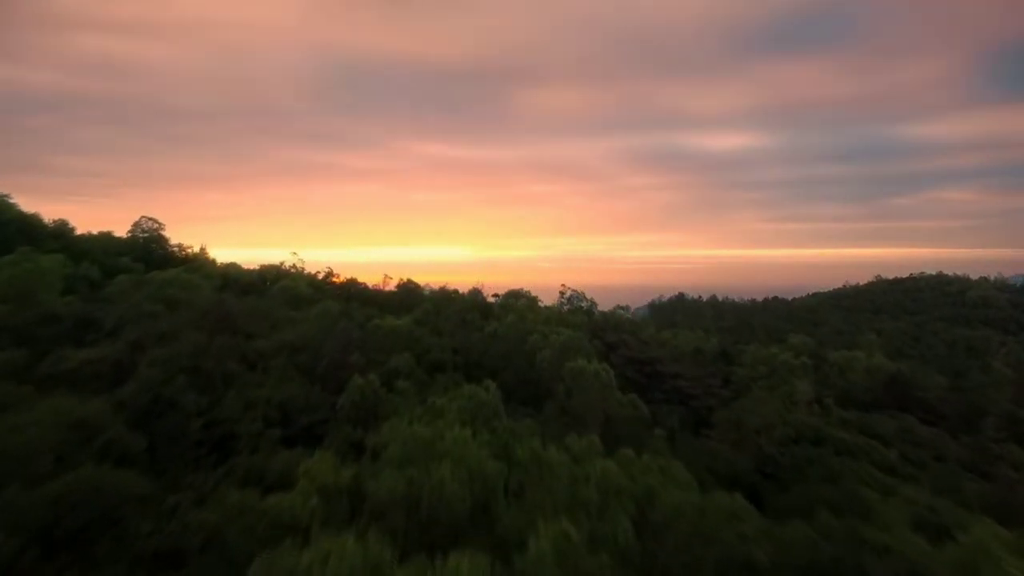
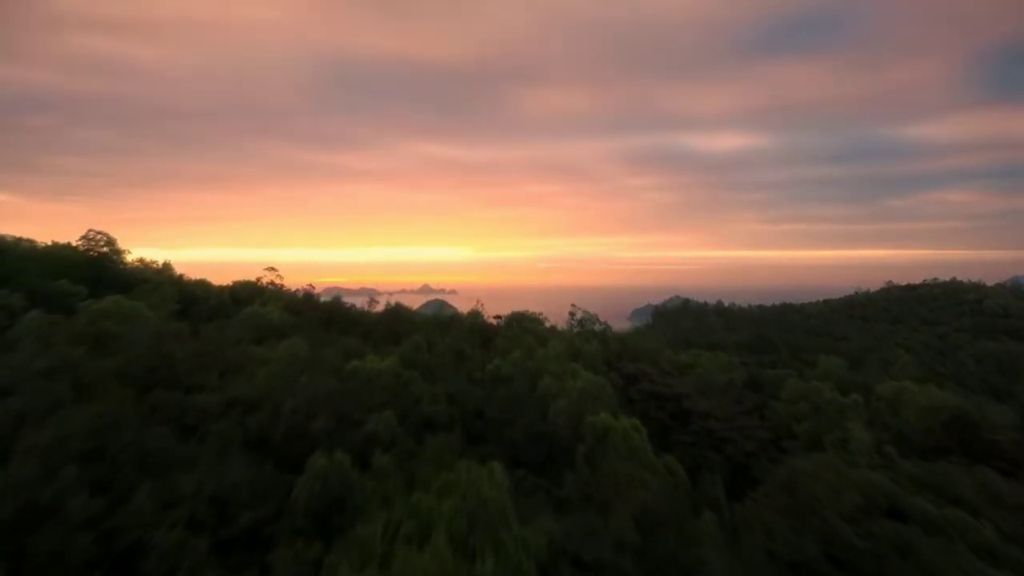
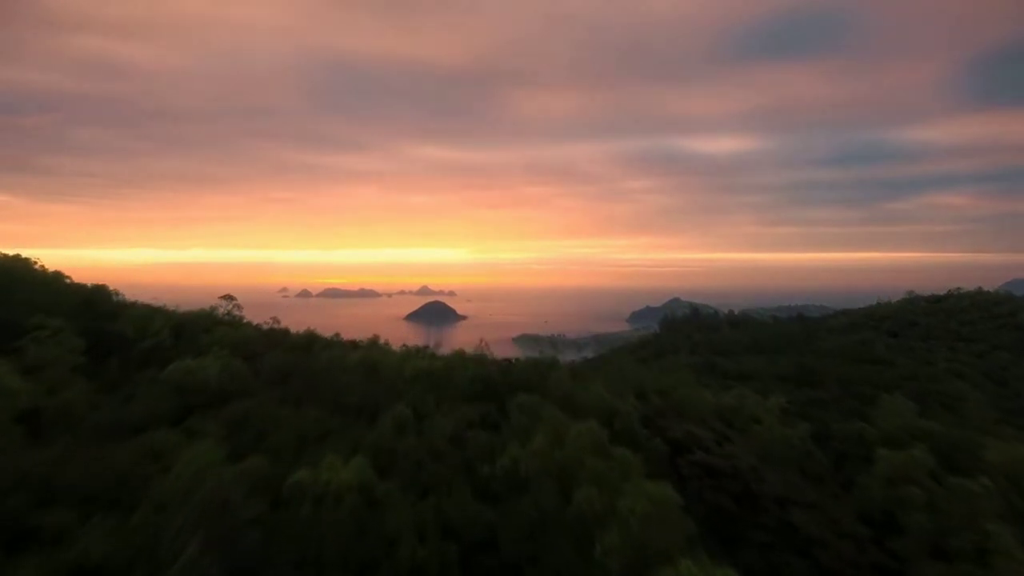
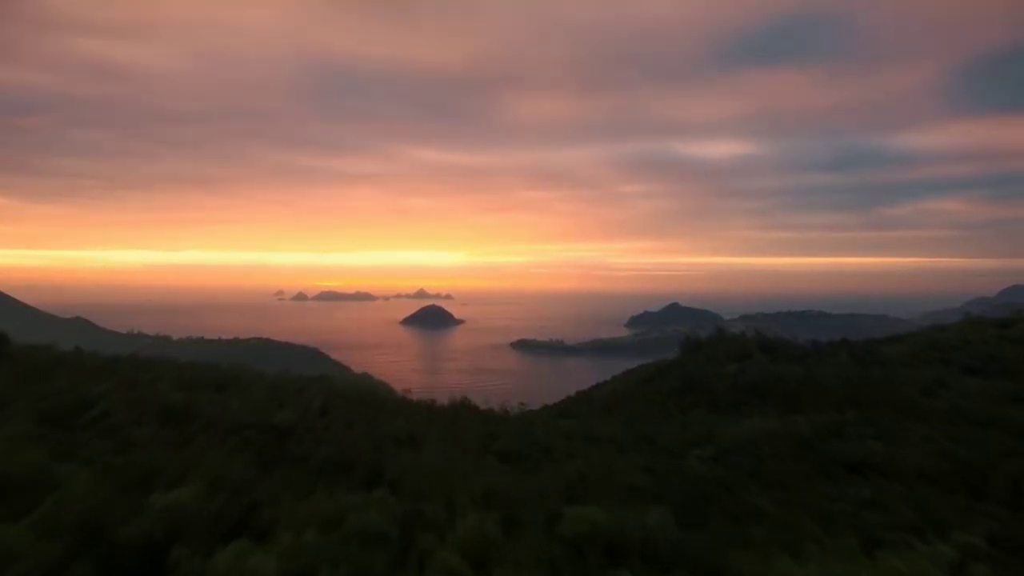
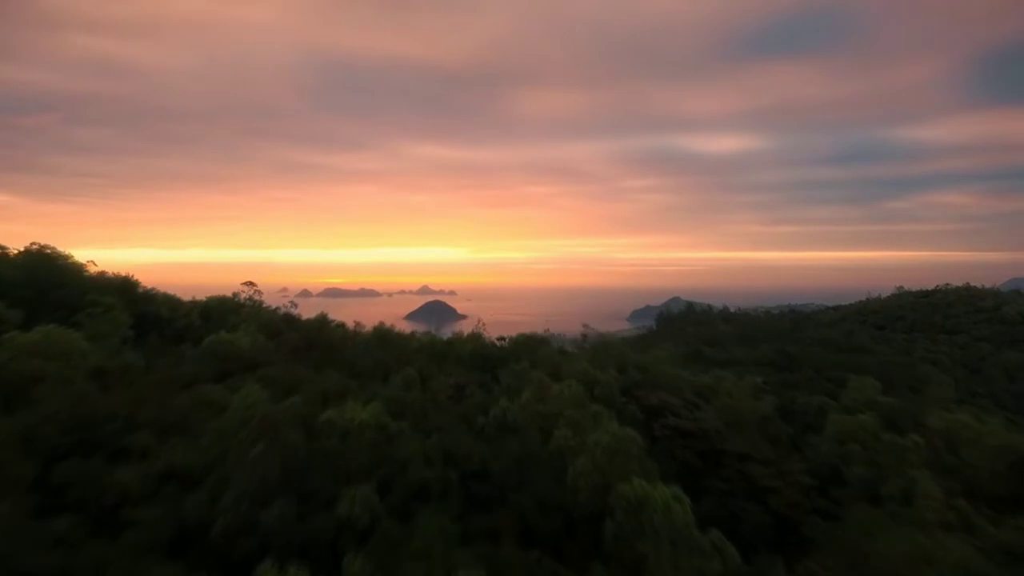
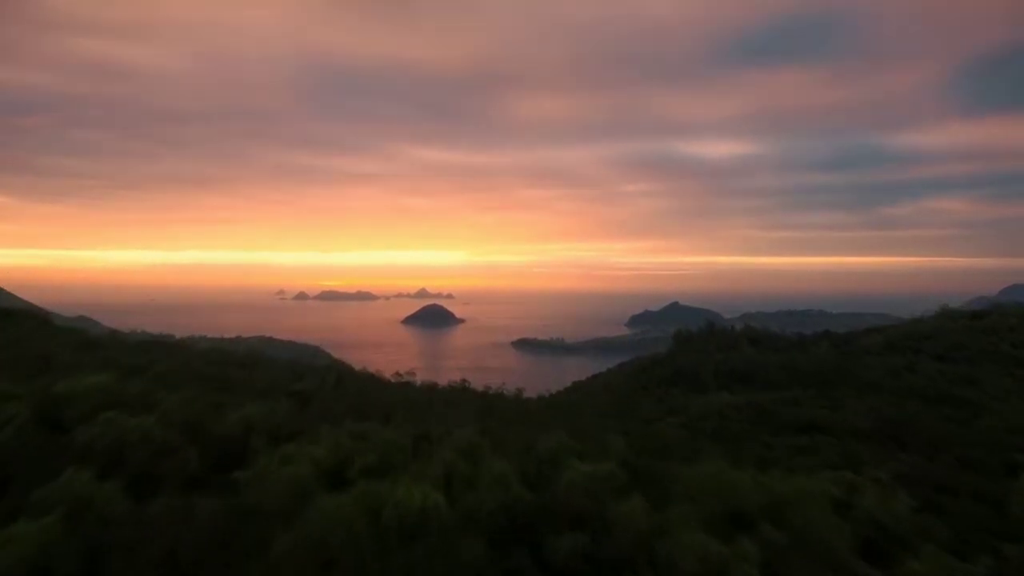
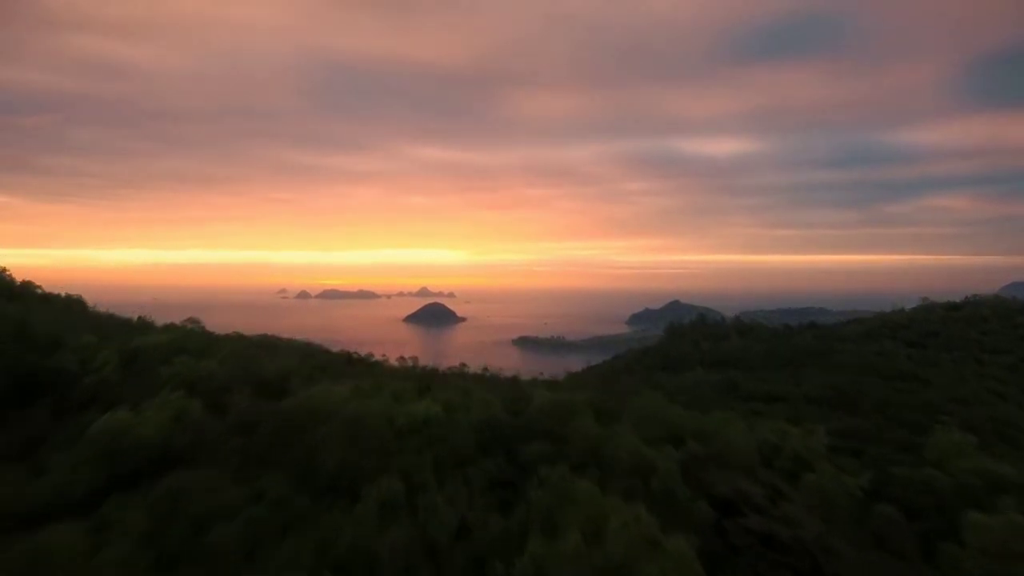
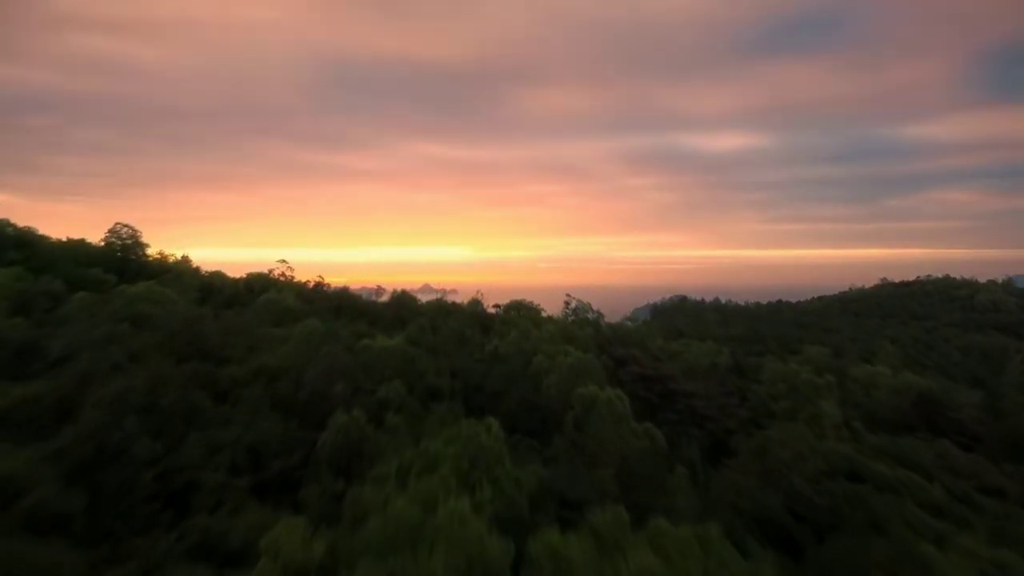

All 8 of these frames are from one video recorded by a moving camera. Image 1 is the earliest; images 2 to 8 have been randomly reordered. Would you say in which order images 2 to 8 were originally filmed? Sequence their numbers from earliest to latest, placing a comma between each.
8, 2, 5, 3, 7, 6, 4
